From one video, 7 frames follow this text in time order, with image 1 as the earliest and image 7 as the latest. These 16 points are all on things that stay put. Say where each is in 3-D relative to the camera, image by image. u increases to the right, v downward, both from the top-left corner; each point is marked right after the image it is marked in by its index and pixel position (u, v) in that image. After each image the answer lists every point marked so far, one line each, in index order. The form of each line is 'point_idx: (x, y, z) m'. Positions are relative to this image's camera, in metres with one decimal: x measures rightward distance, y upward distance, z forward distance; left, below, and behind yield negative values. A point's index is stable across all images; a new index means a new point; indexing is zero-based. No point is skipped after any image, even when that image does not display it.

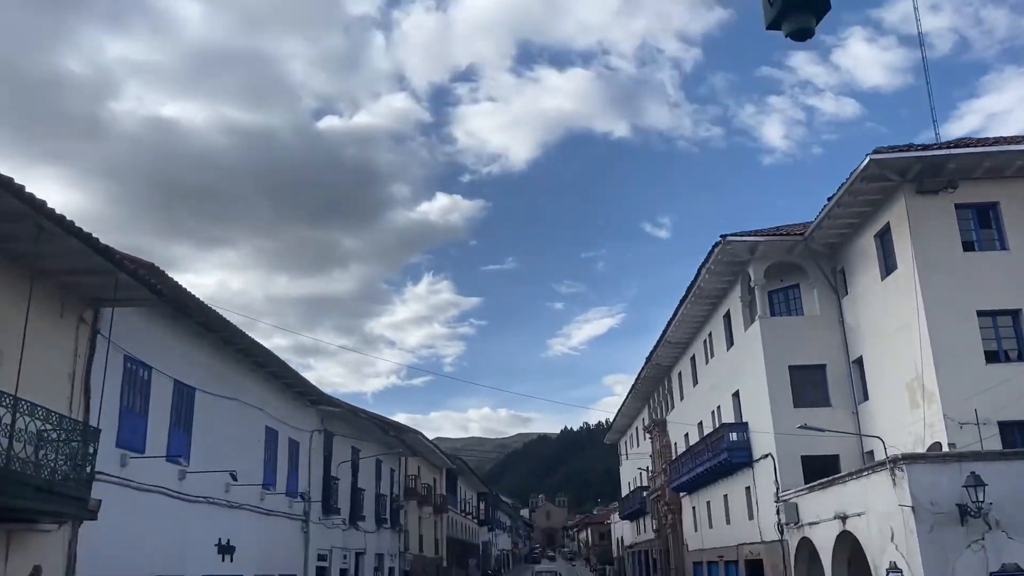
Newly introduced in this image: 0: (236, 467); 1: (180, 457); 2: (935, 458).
0: (-6.4, -4.1, +19.9) m
1: (-6.6, -3.3, +17.0) m
2: (+8.5, -3.4, +17.2) m
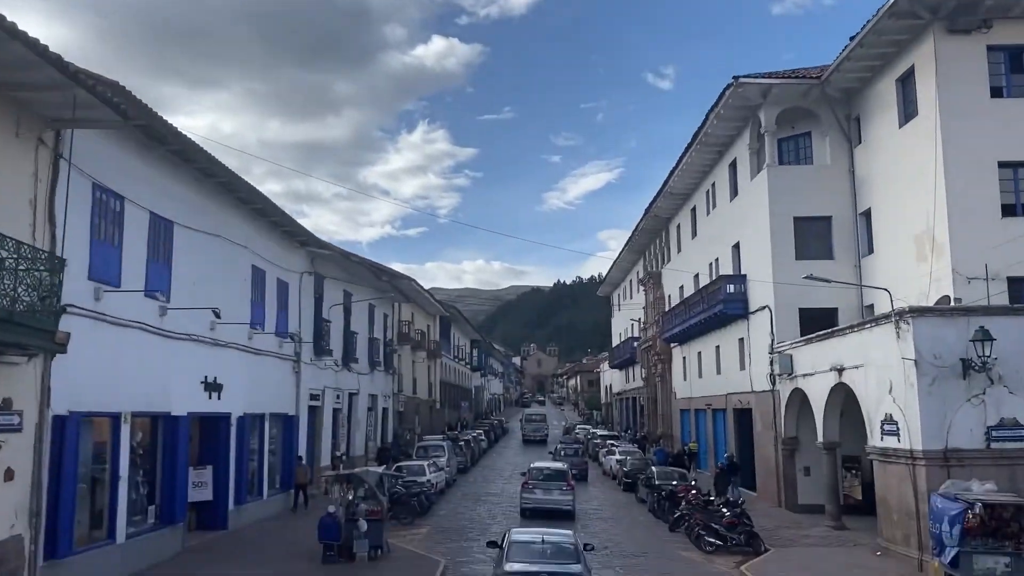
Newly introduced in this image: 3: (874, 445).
0: (-6.6, -0.4, +19.4) m
1: (-6.7, -0.1, +16.3) m
2: (+8.4, -0.5, +16.7) m
3: (+7.8, -3.4, +18.5) m
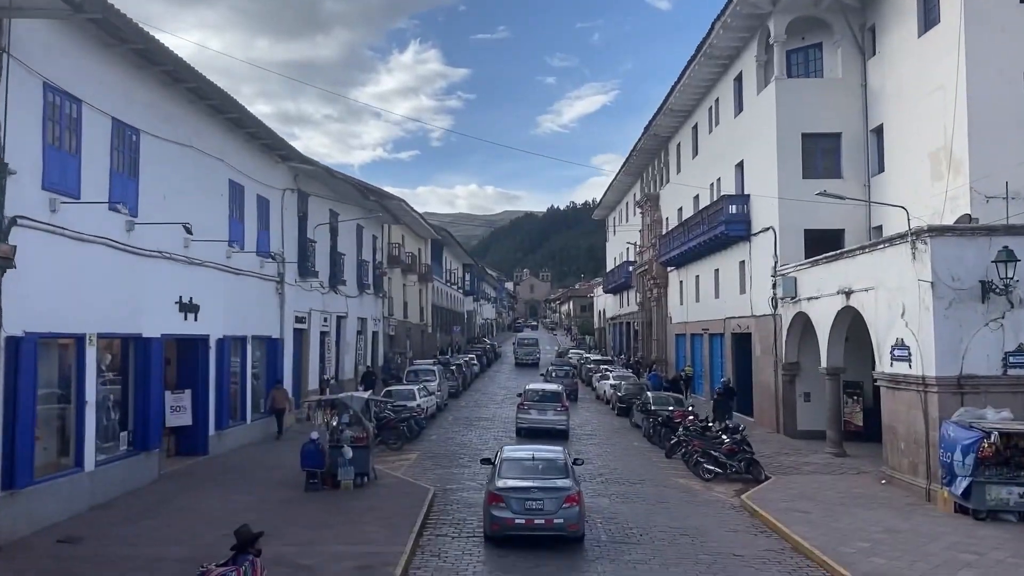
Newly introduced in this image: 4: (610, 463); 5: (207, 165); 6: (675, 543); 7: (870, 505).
0: (-6.7, +1.4, +18.2) m
1: (-6.8, +1.5, +15.2) m
2: (+8.2, +1.0, +15.7) m
3: (+7.7, -1.7, +17.8) m
4: (+2.2, -4.0, +19.7) m
5: (-6.7, +2.7, +18.8) m
6: (+2.4, -3.8, +12.7) m
7: (+6.4, -3.9, +15.5) m
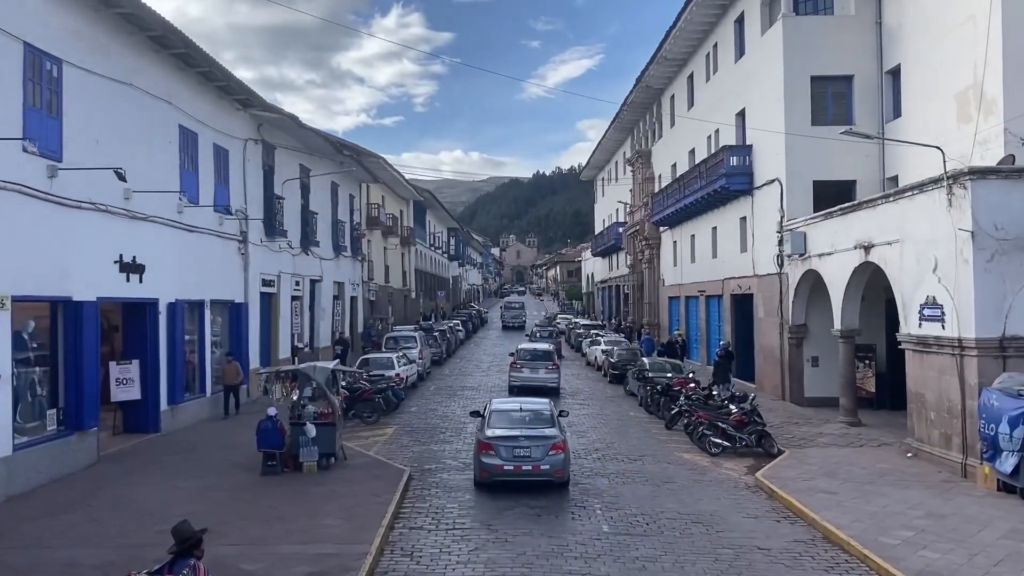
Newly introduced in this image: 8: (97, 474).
0: (-7.0, +2.2, +16.1) m
1: (-7.1, +2.1, +13.0) m
2: (+8.0, +1.8, +13.8) m
3: (+7.4, -0.8, +16.0) m
4: (+1.9, -3.1, +18.0) m
5: (-7.0, +3.5, +16.7) m
6: (+2.2, -3.1, +11.0) m
7: (+6.2, -3.1, +13.8) m
8: (-6.6, -2.9, +13.7) m
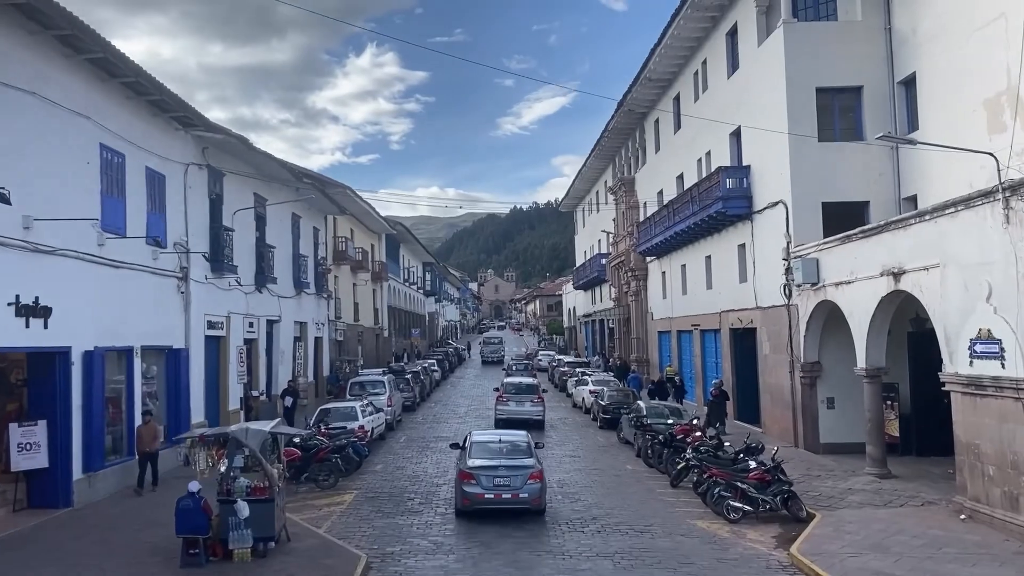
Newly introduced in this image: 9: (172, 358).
0: (-7.4, +1.5, +13.5) m
1: (-7.3, +1.5, +10.5) m
2: (+7.7, +1.4, +11.6) m
3: (+7.0, -1.3, +13.6) m
4: (+1.6, -3.8, +15.4) m
5: (-7.4, +2.7, +14.1) m
6: (+2.1, -3.5, +8.4) m
7: (+6.0, -3.5, +11.3) m
8: (-6.8, -3.6, +10.9) m
9: (-7.4, -1.5, +18.7) m
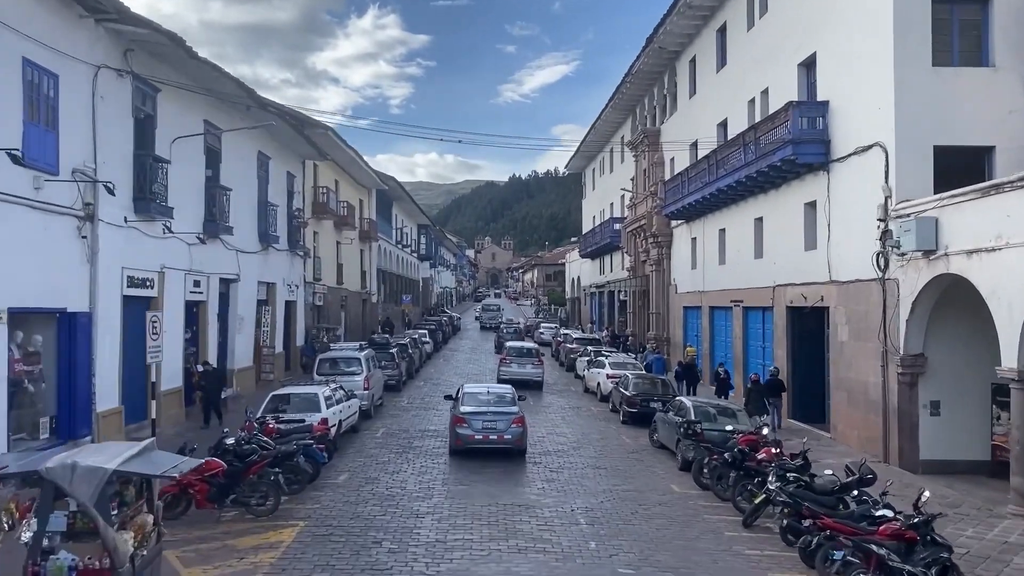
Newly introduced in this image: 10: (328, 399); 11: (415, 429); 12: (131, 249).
0: (-7.1, +2.2, +8.5) m
1: (-7.0, +2.1, +5.5) m
2: (+8.0, +1.6, +6.7) m
3: (+7.3, -1.0, +8.9) m
4: (+1.8, -3.2, +10.7) m
5: (-7.0, +3.5, +9.1) m
6: (+2.3, -3.2, +3.7) m
7: (+6.1, -3.3, +6.6) m
8: (-6.7, -2.9, +6.2) m
9: (-7.2, -0.6, +13.9) m
10: (-3.5, -2.1, +16.5) m
11: (-2.1, -3.1, +19.0) m
12: (-7.1, +0.7, +16.2) m
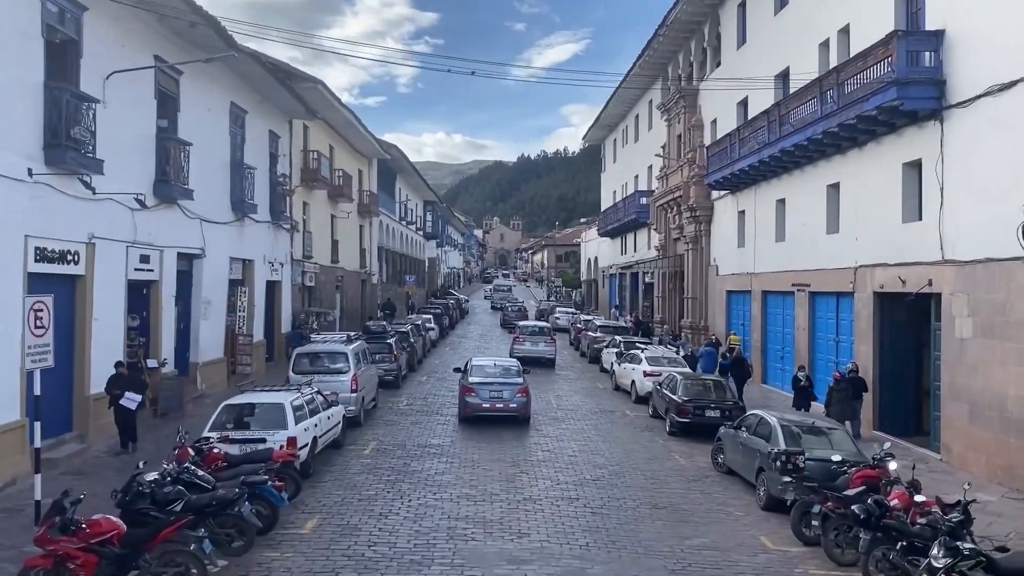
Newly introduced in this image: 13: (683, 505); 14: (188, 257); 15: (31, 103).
0: (-6.7, +2.4, +4.7) m
1: (-6.7, +2.3, +1.6) m
2: (+8.3, +1.7, +2.7) m
3: (+7.6, -0.9, +4.9) m
4: (+2.1, -3.0, +6.8) m
5: (-6.7, +3.7, +5.2) m
6: (+2.5, -3.2, -0.1) m
7: (+6.4, -3.2, +2.7) m
8: (-6.4, -2.8, +2.4) m
9: (-6.8, -0.3, +10.0) m
10: (-3.1, -1.8, +12.7) m
11: (-1.7, -2.7, +15.2) m
12: (-6.7, +1.1, +12.3) m
13: (+2.4, -3.0, +11.7) m
14: (-6.9, +0.7, +18.4) m
15: (-6.7, +2.6, +12.1) m
